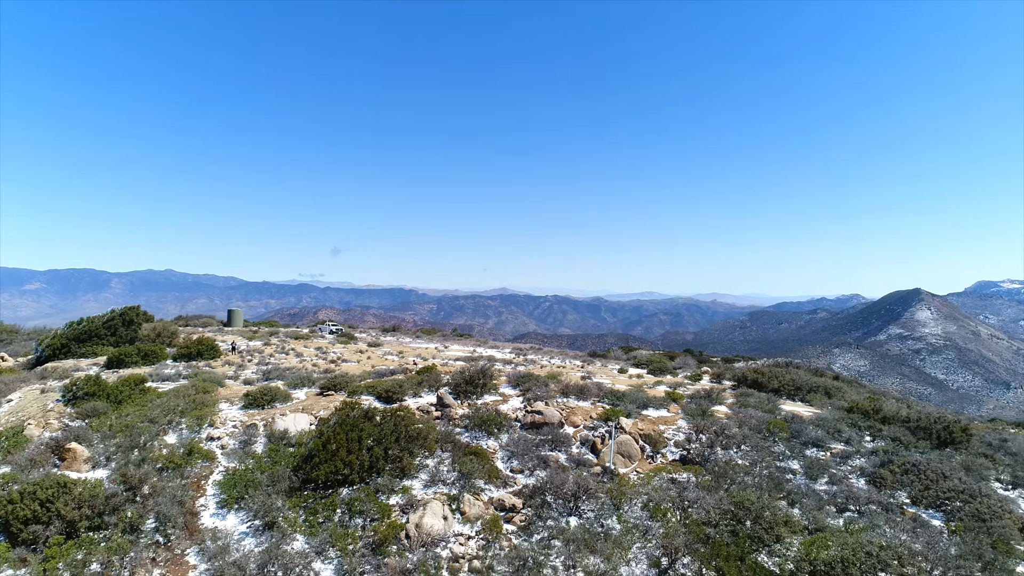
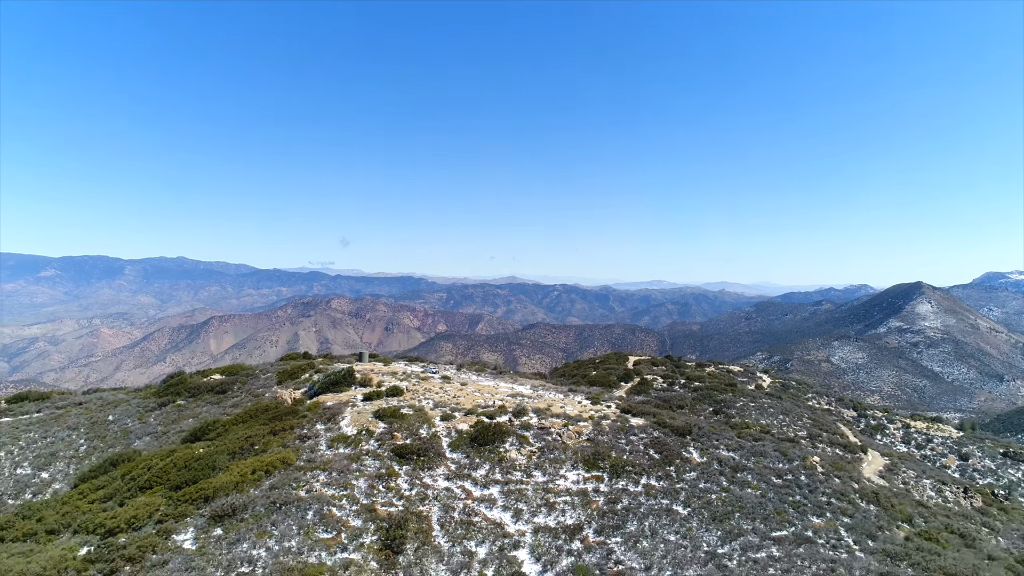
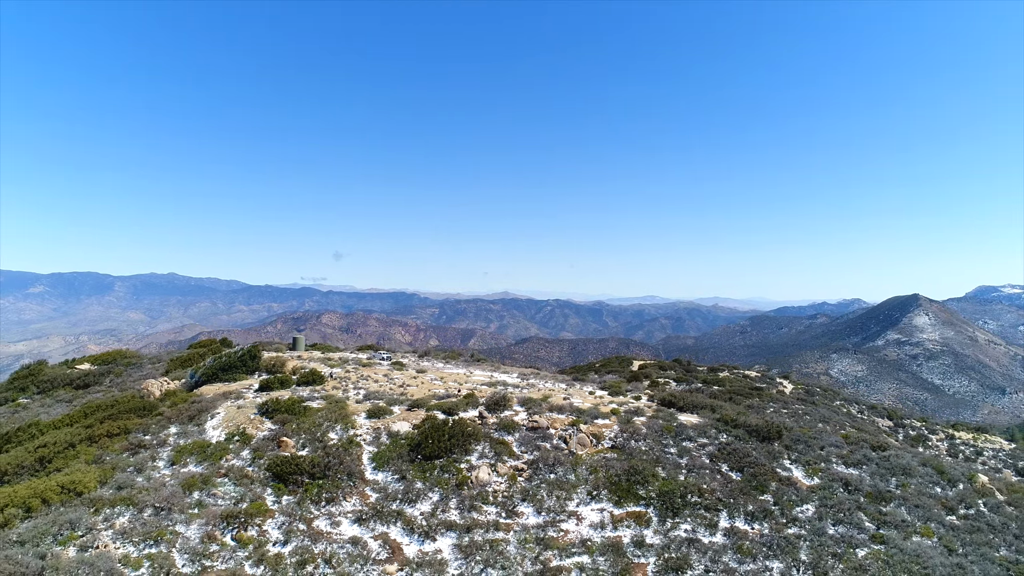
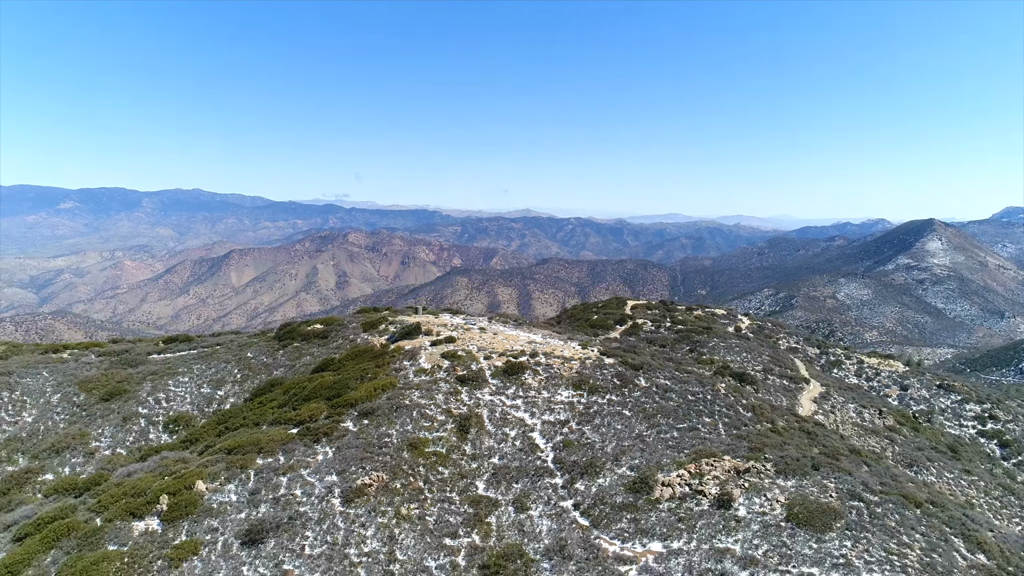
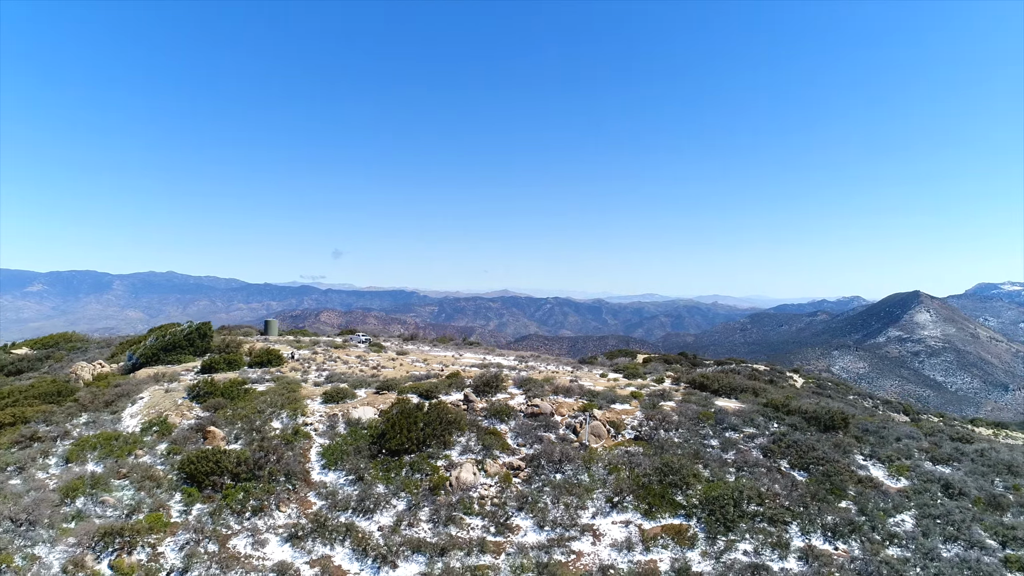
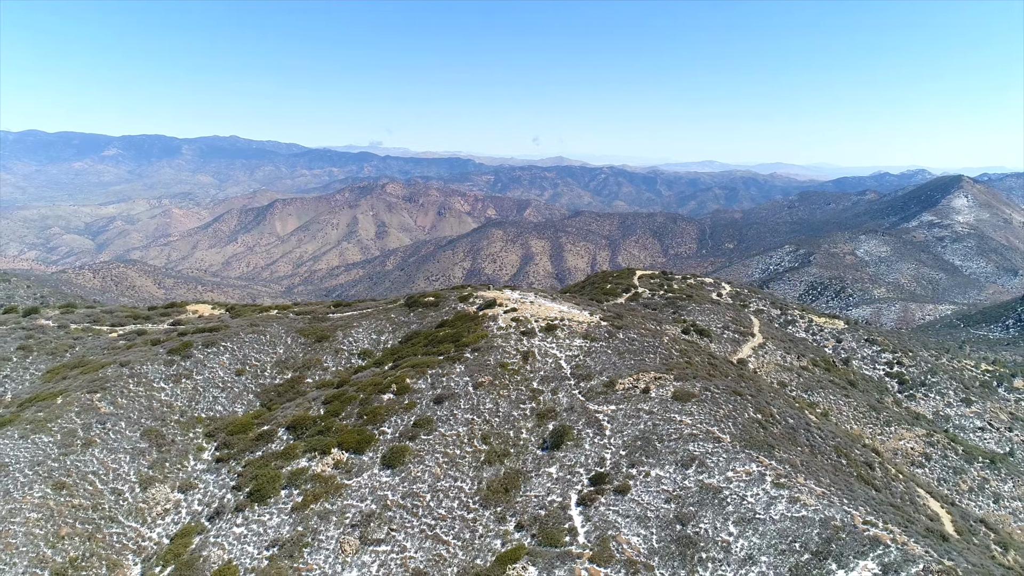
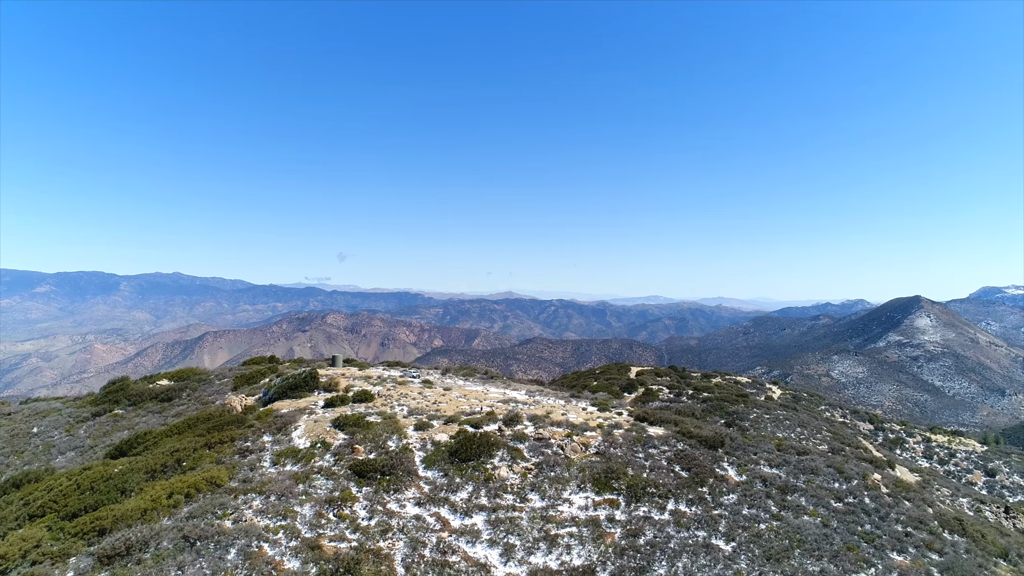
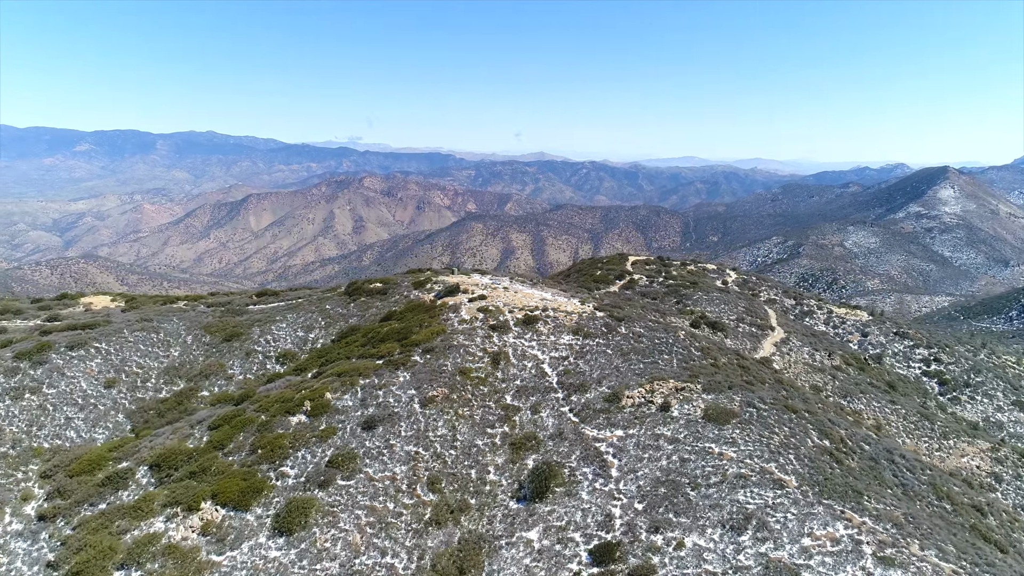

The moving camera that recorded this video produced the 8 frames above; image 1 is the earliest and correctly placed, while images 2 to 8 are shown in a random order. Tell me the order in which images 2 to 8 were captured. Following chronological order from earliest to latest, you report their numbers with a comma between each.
5, 3, 7, 2, 4, 8, 6
